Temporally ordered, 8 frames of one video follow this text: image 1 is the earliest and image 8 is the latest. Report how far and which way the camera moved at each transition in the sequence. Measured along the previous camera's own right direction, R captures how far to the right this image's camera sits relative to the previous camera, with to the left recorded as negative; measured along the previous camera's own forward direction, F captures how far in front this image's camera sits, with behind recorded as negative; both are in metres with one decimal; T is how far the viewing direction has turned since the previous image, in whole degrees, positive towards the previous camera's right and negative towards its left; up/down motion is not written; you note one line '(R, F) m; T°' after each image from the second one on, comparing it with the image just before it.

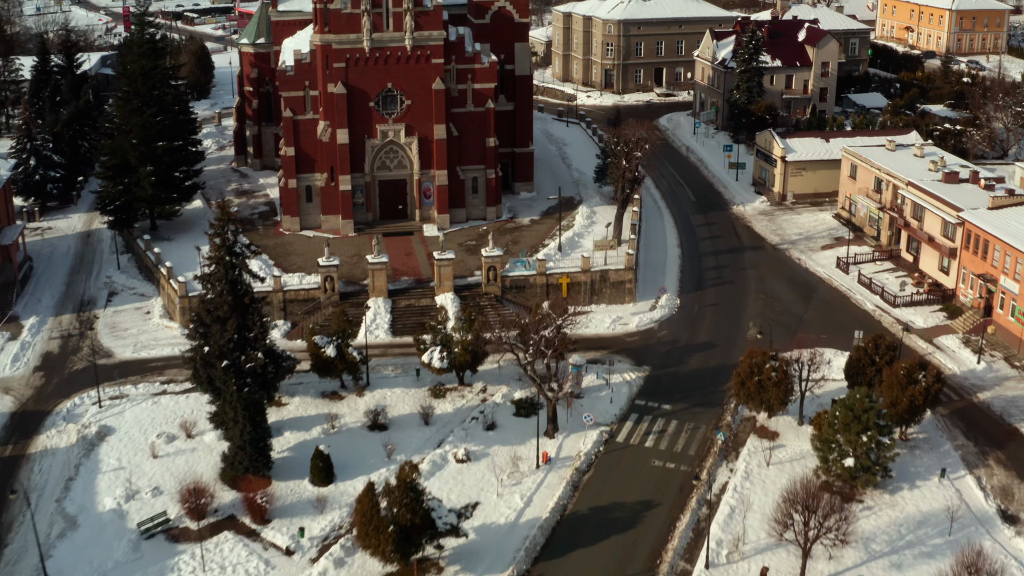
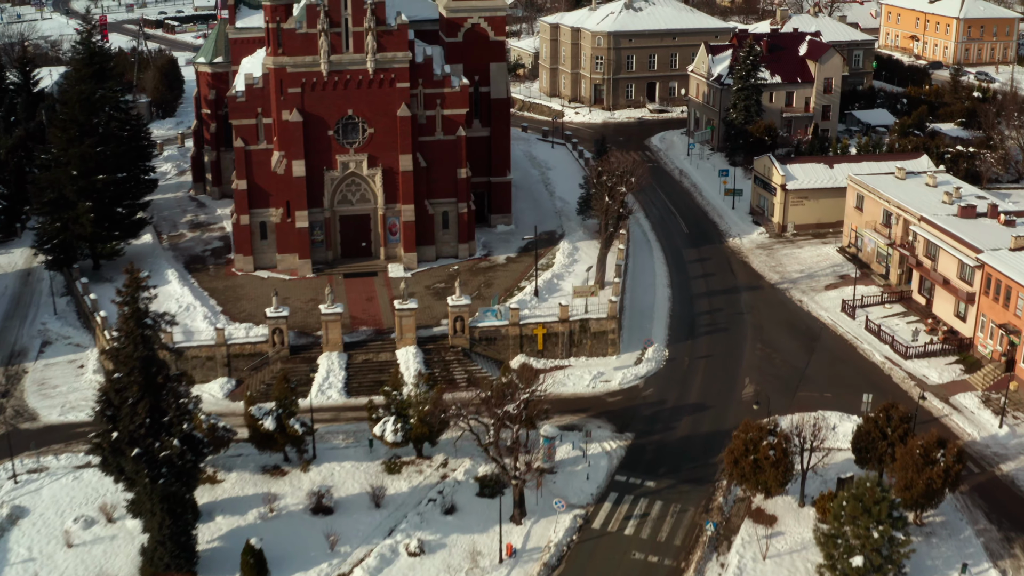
(+1.8, +5.7) m; 0°
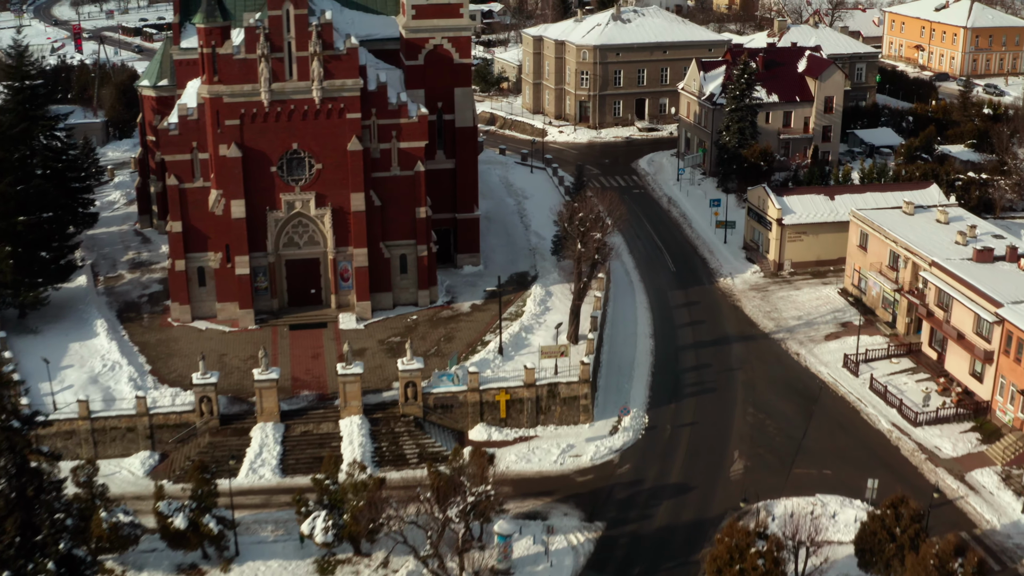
(+2.1, +5.9) m; 0°
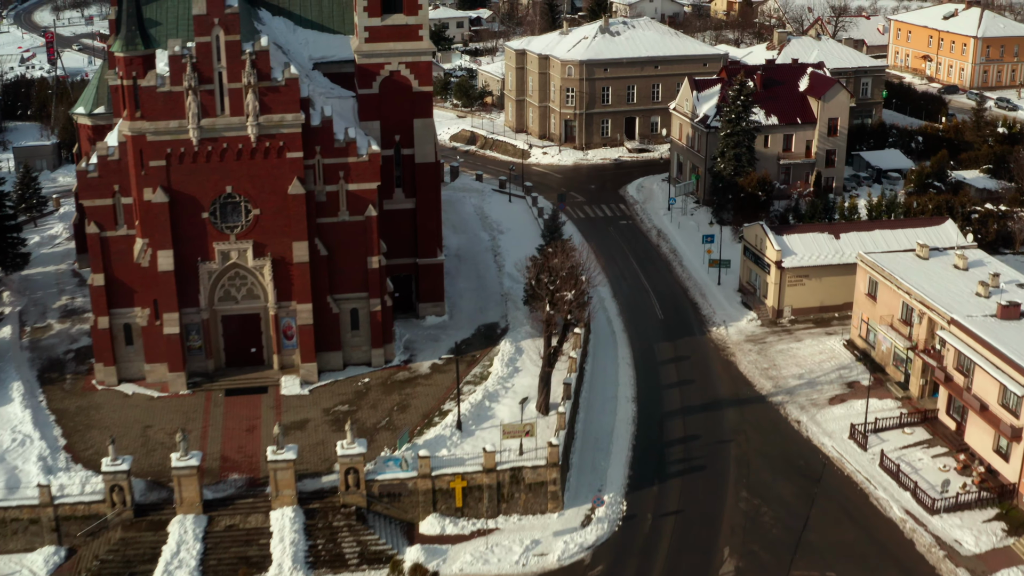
(+1.9, +6.0) m; 0°
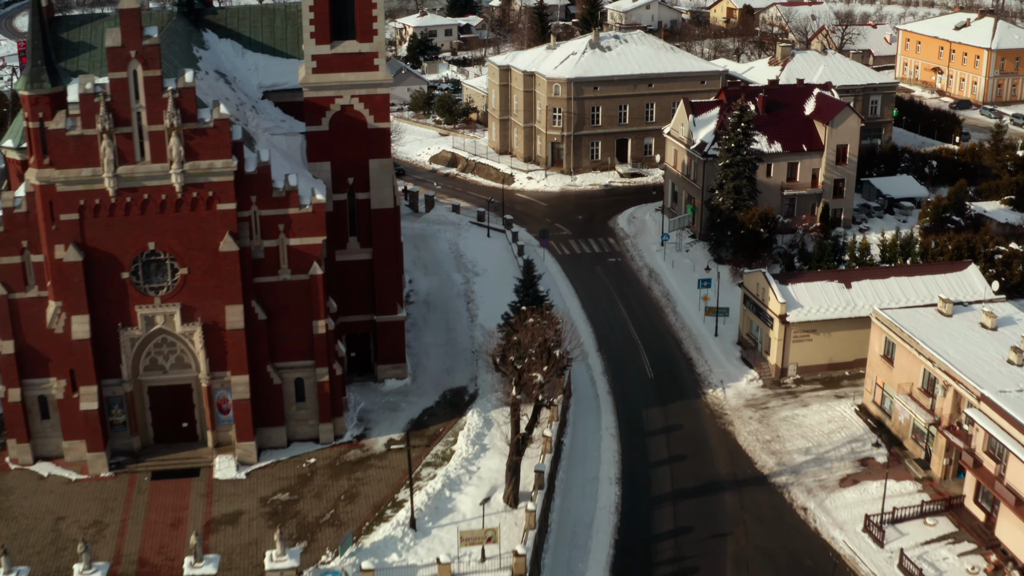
(+1.6, +5.9) m; 0°
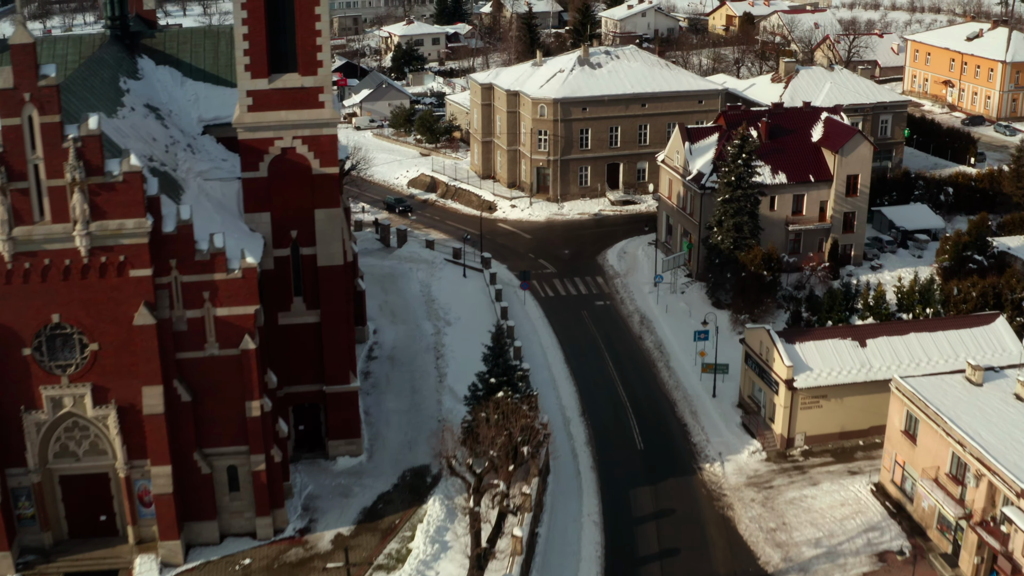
(+1.4, +5.6) m; 0°
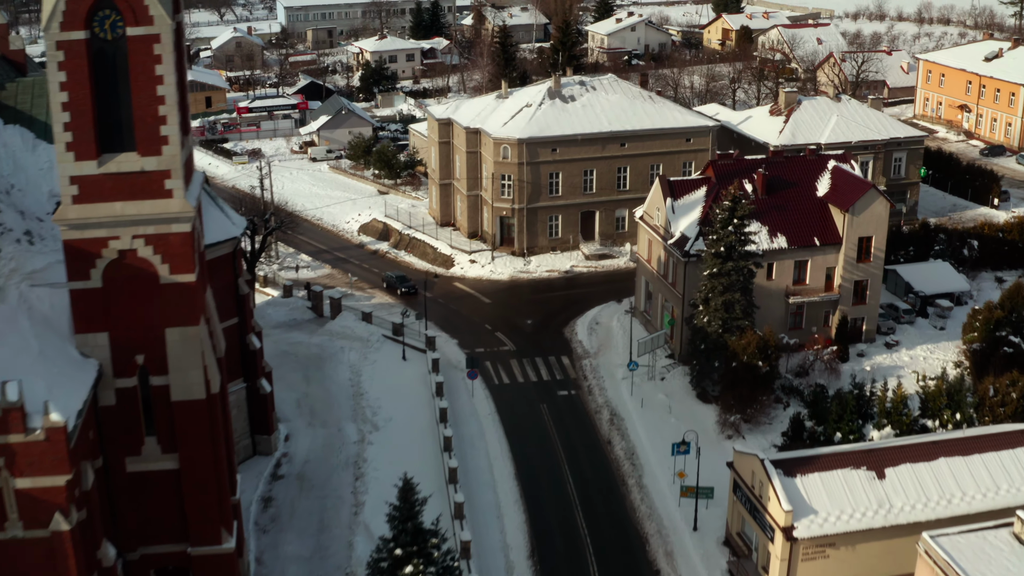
(+2.8, +9.0) m; 0°
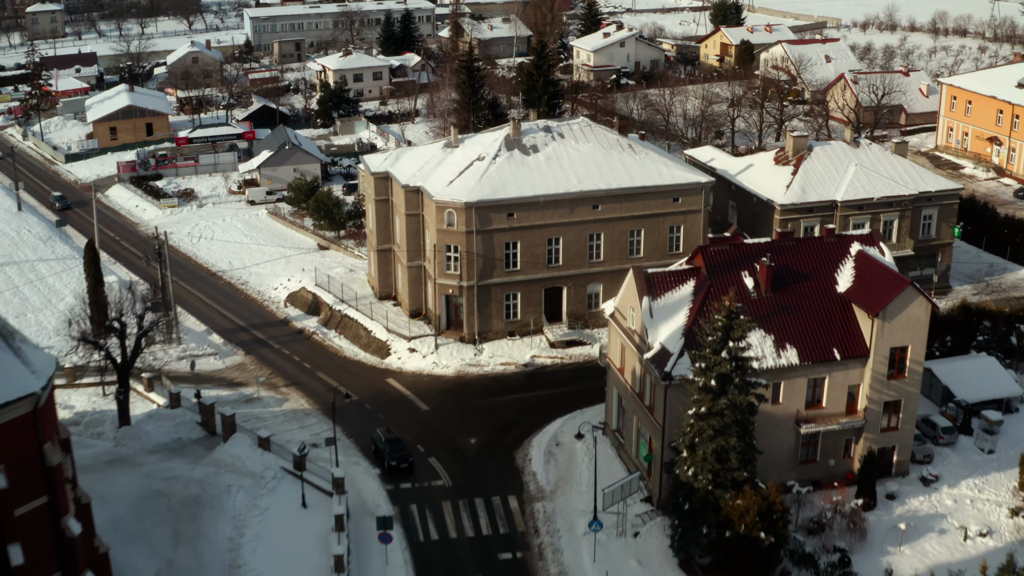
(+2.8, +10.9) m; 0°
